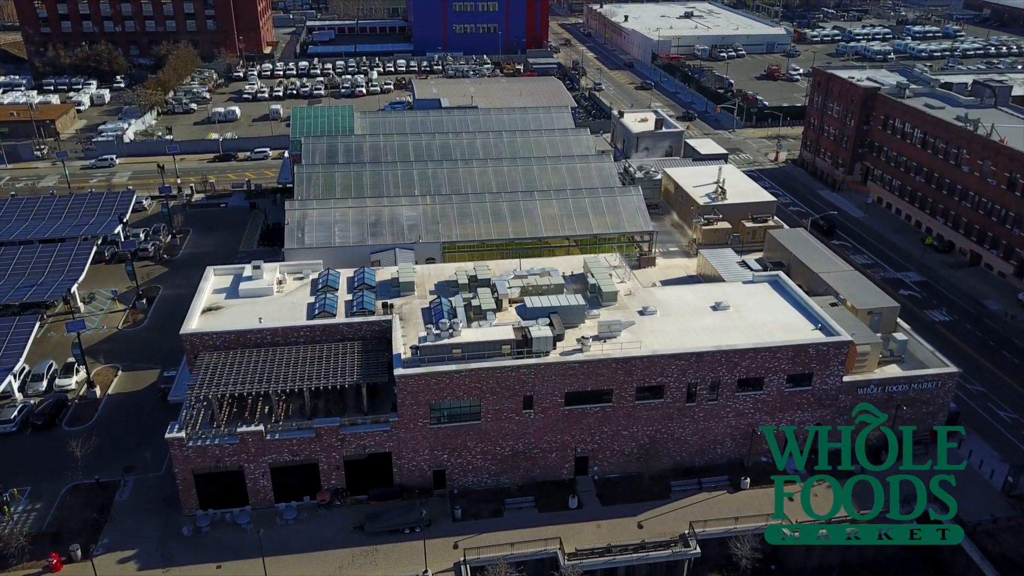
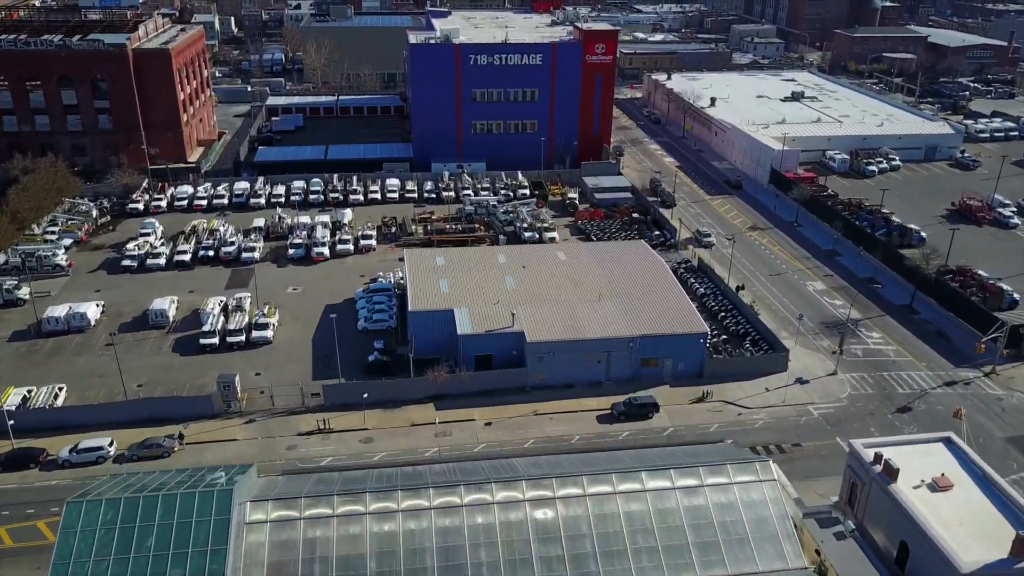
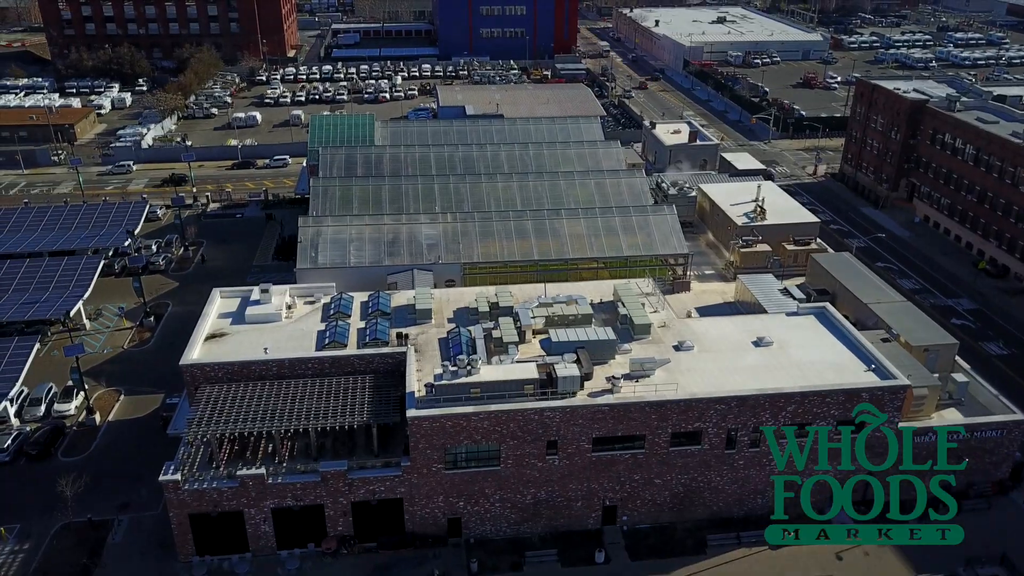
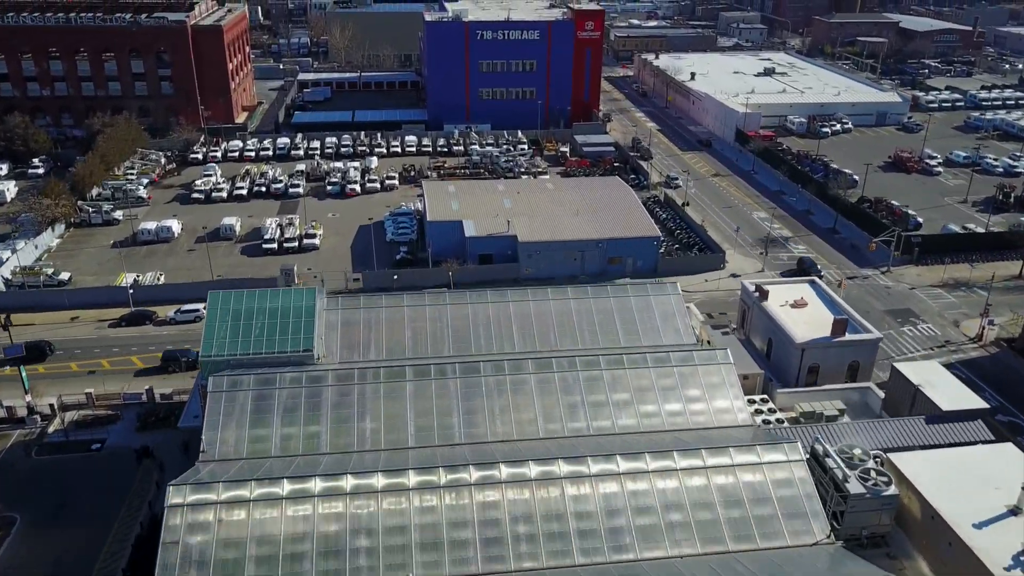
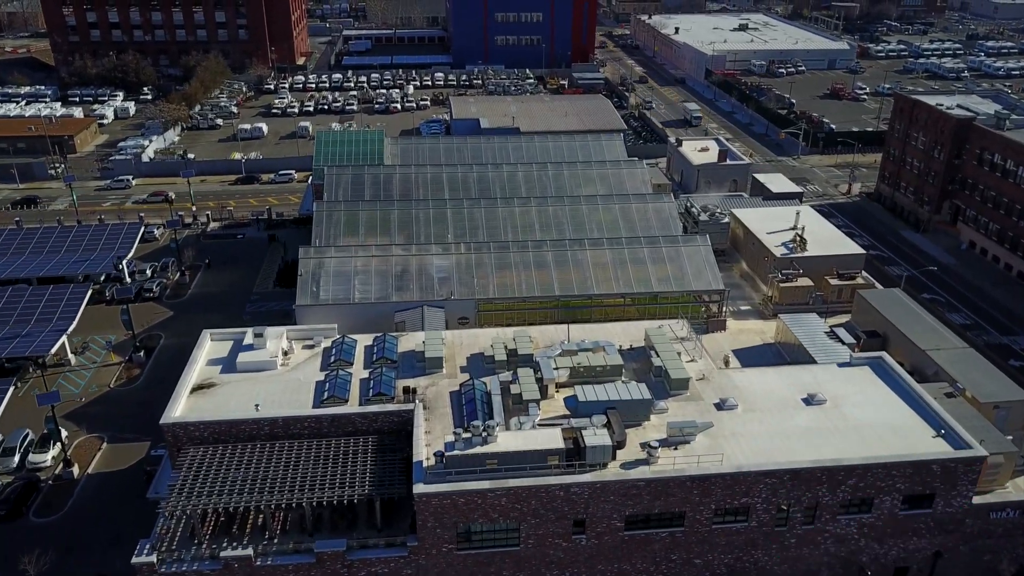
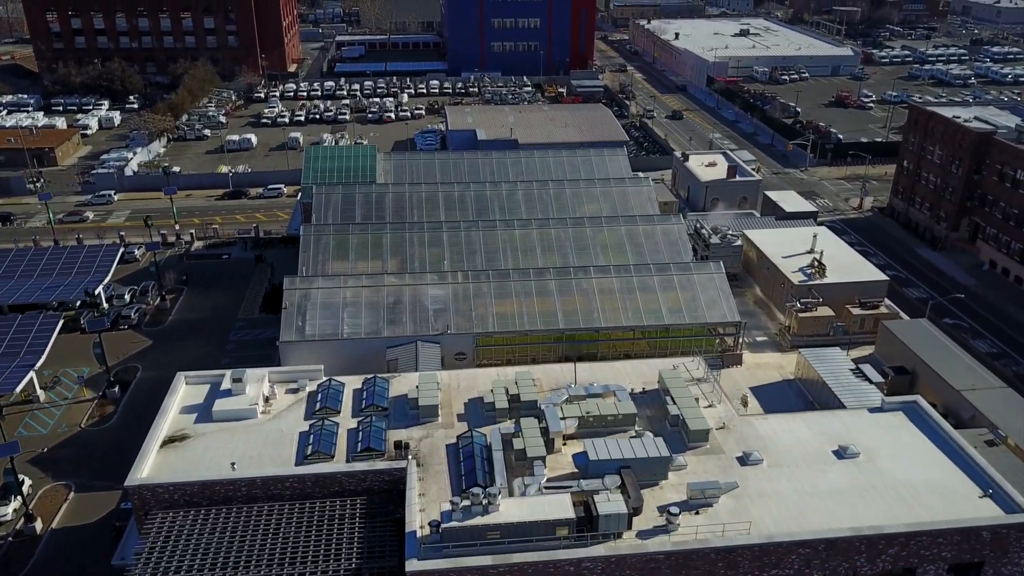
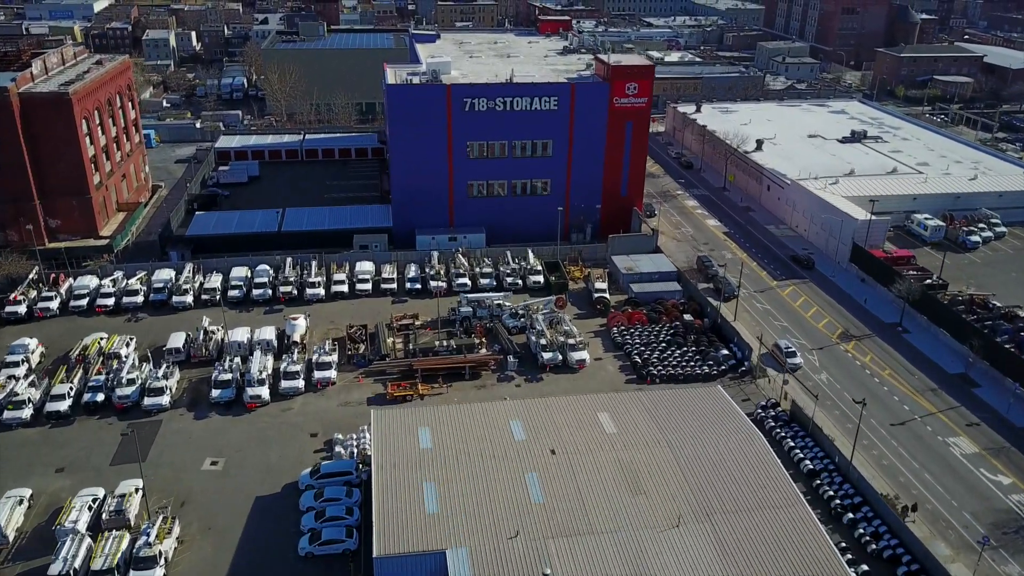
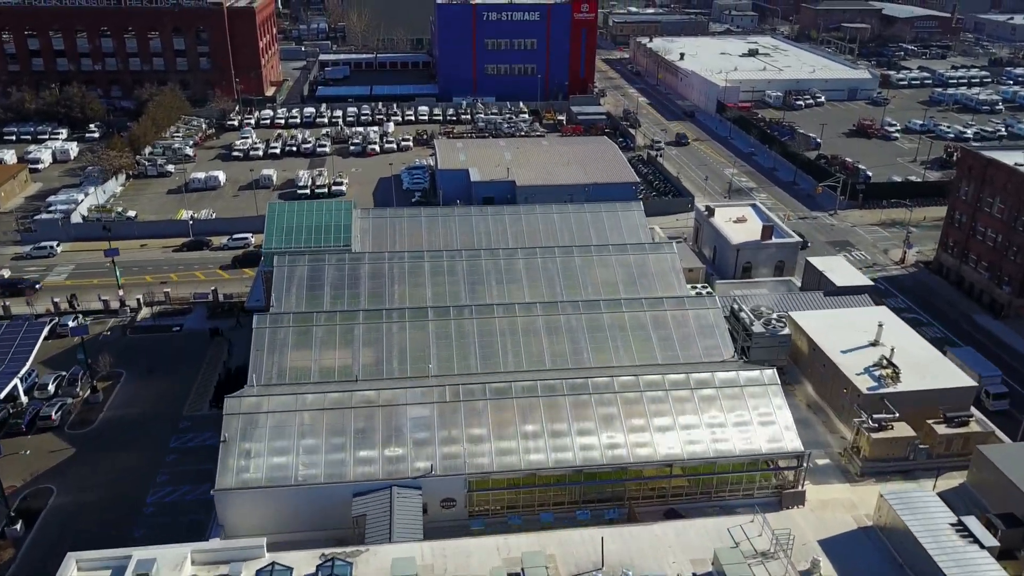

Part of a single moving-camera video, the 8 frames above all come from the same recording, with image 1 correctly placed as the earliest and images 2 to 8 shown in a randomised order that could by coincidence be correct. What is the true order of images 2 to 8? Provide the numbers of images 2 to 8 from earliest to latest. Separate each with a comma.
3, 5, 6, 8, 4, 2, 7
